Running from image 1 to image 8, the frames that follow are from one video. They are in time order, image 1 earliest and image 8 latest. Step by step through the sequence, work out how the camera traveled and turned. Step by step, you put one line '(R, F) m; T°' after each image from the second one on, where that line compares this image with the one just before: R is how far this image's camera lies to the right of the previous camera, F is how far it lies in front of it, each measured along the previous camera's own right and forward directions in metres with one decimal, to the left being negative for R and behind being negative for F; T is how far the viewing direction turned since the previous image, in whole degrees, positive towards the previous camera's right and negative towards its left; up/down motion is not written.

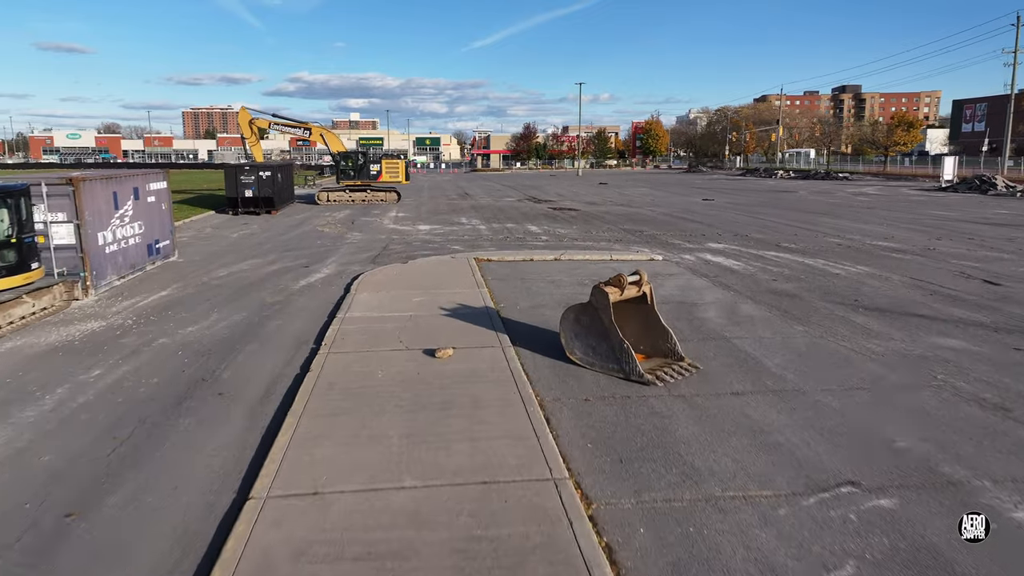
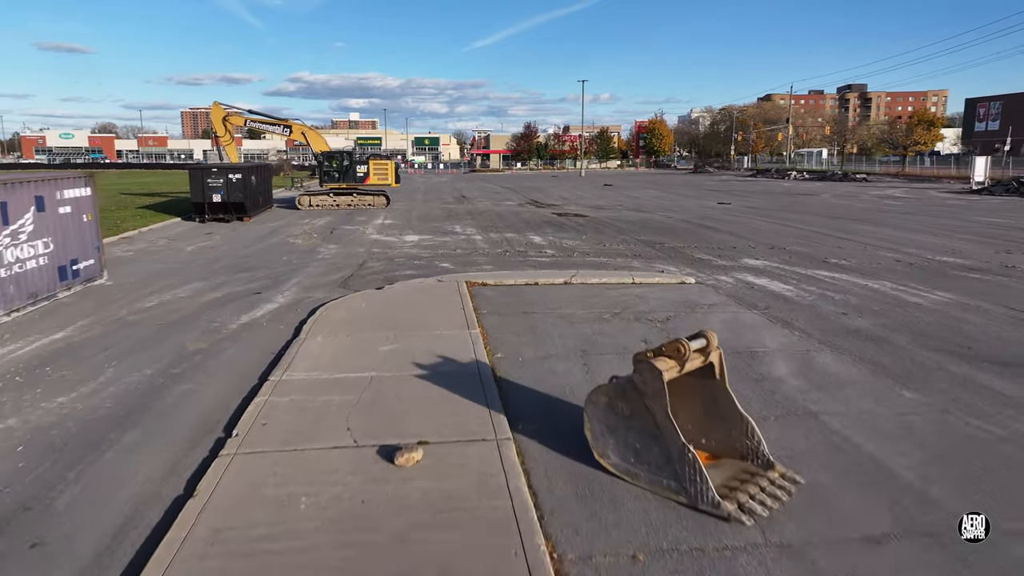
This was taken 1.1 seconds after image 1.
(0.0, +2.3) m; 0°
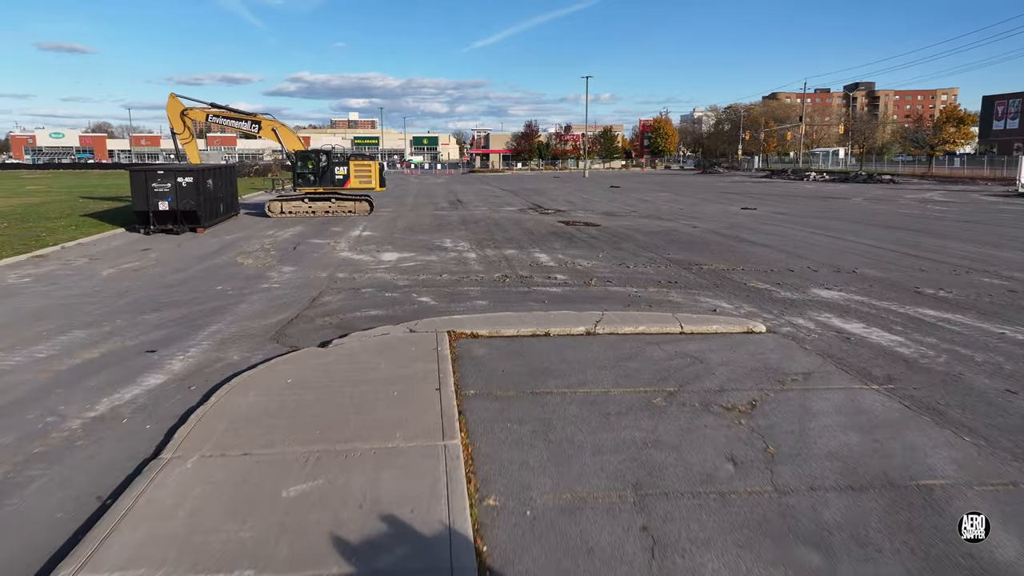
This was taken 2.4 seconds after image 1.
(0.0, +2.9) m; 0°
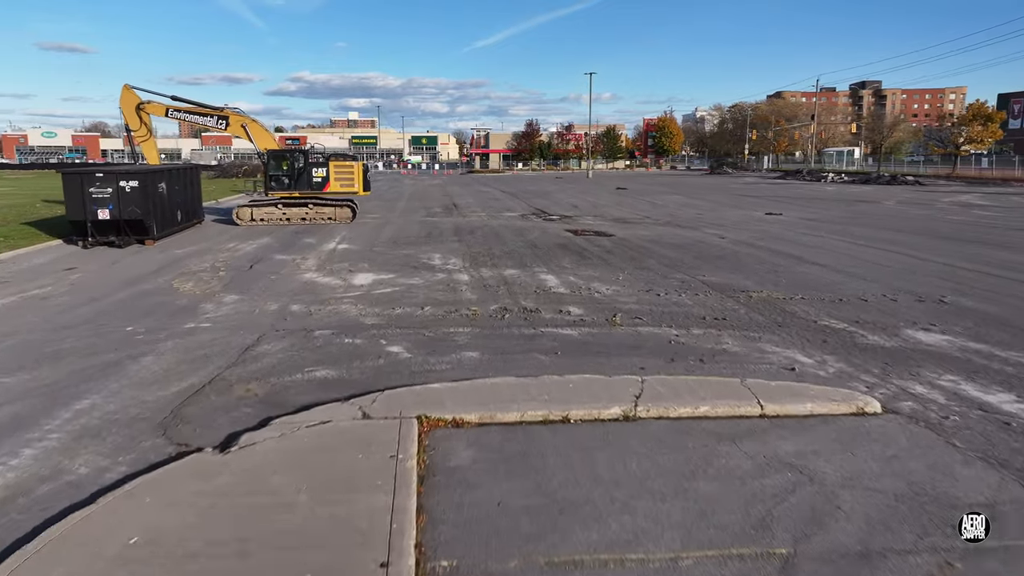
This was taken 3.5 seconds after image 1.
(0.0, +2.4) m; 0°
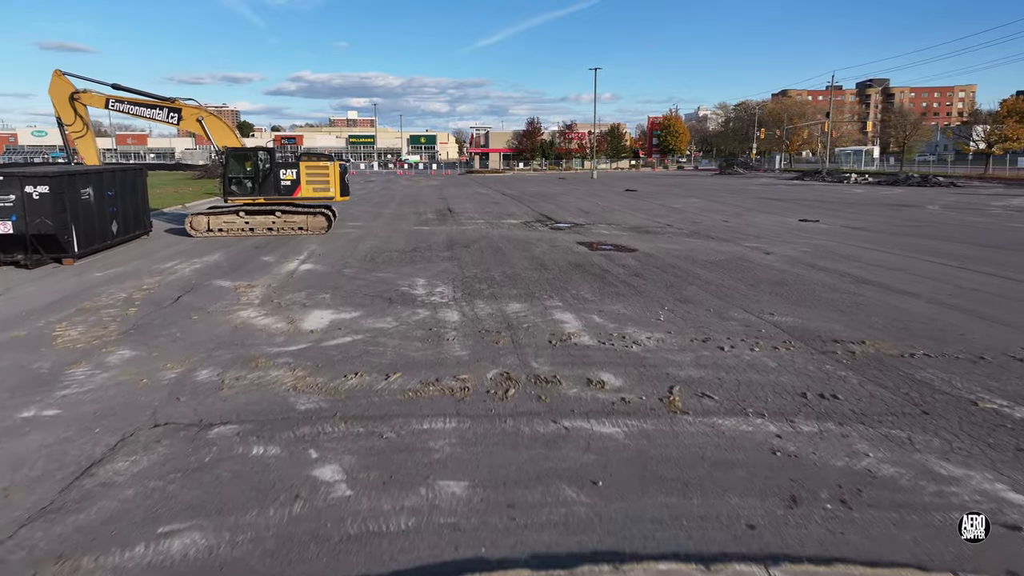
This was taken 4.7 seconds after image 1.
(-0.1, +2.7) m; 0°
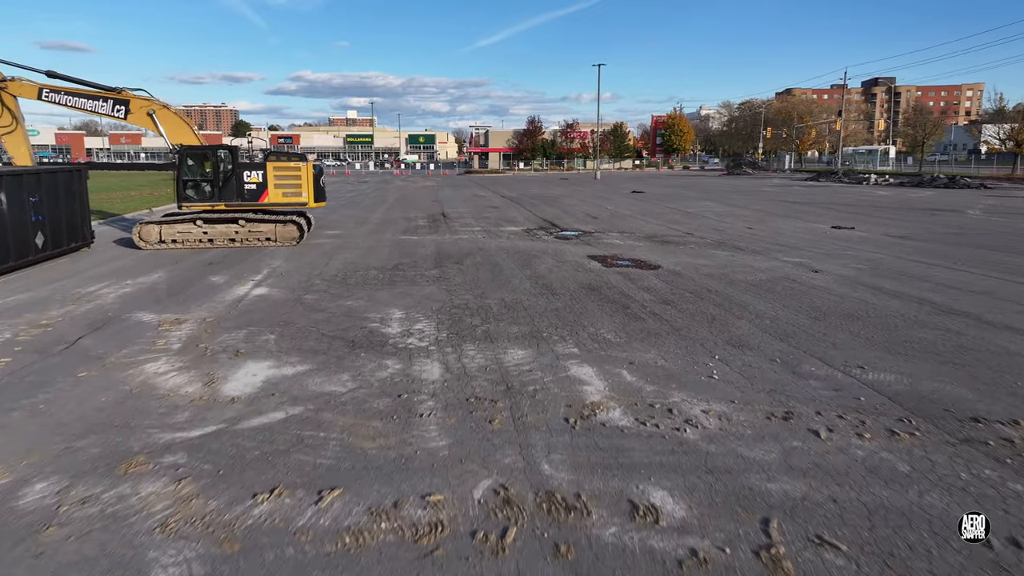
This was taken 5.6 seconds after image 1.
(0.0, +2.1) m; 0°
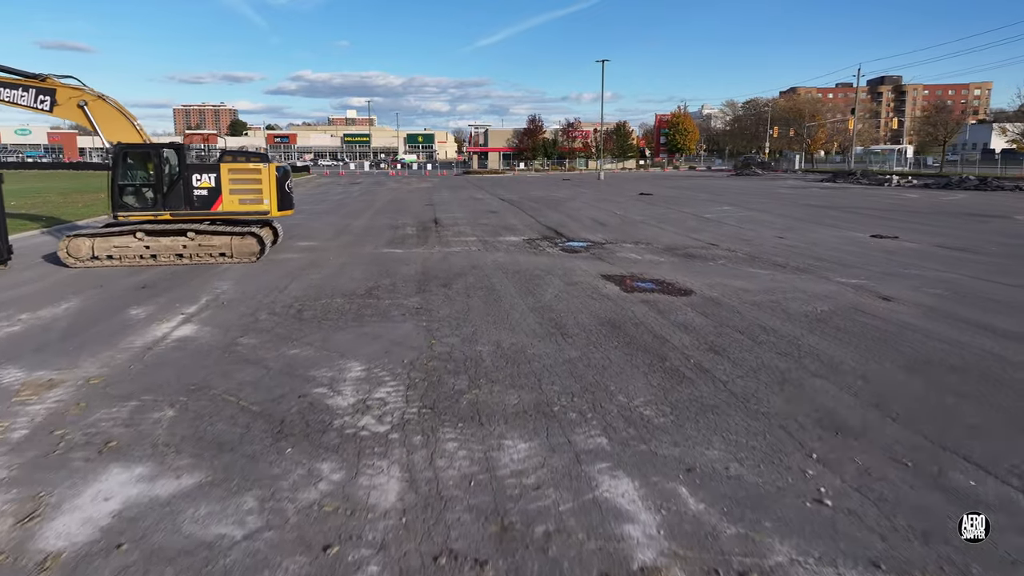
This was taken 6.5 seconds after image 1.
(0.0, +2.1) m; 0°
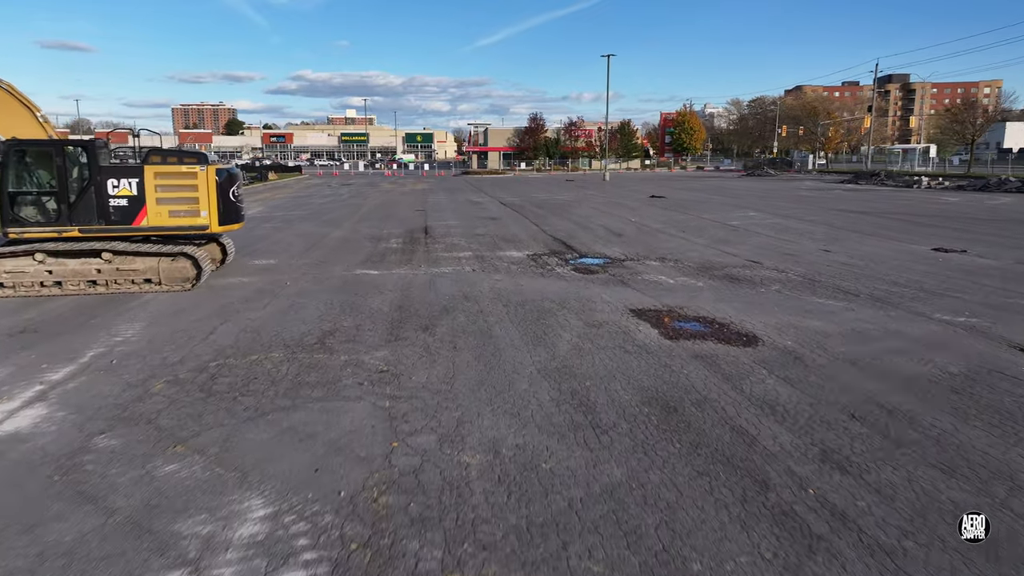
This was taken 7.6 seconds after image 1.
(0.0, +2.5) m; 0°
